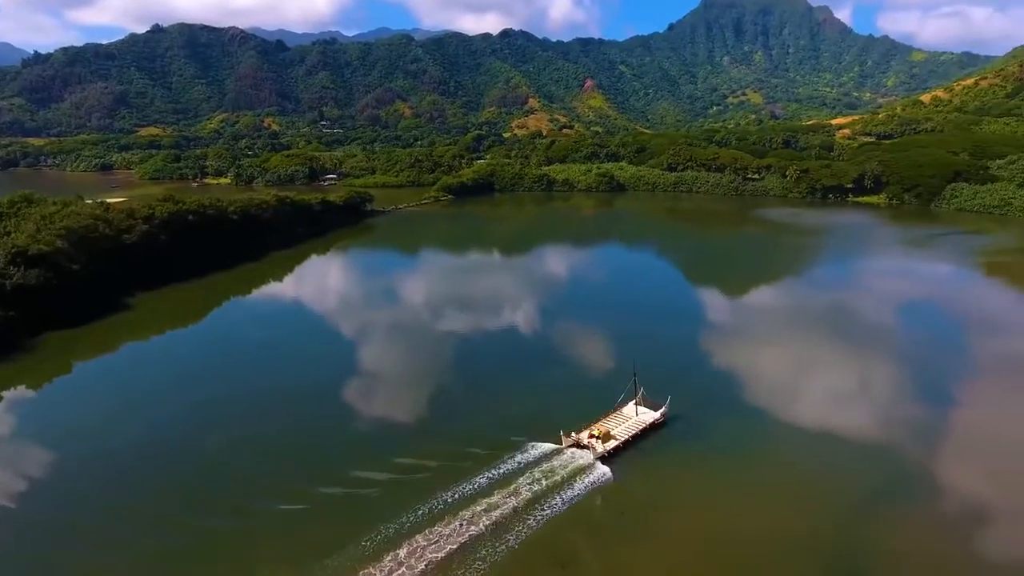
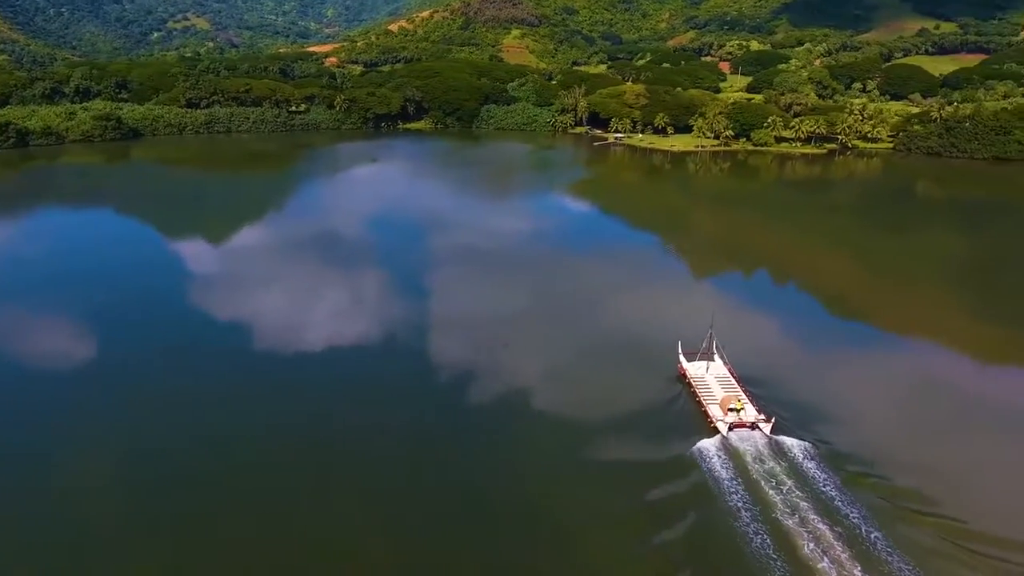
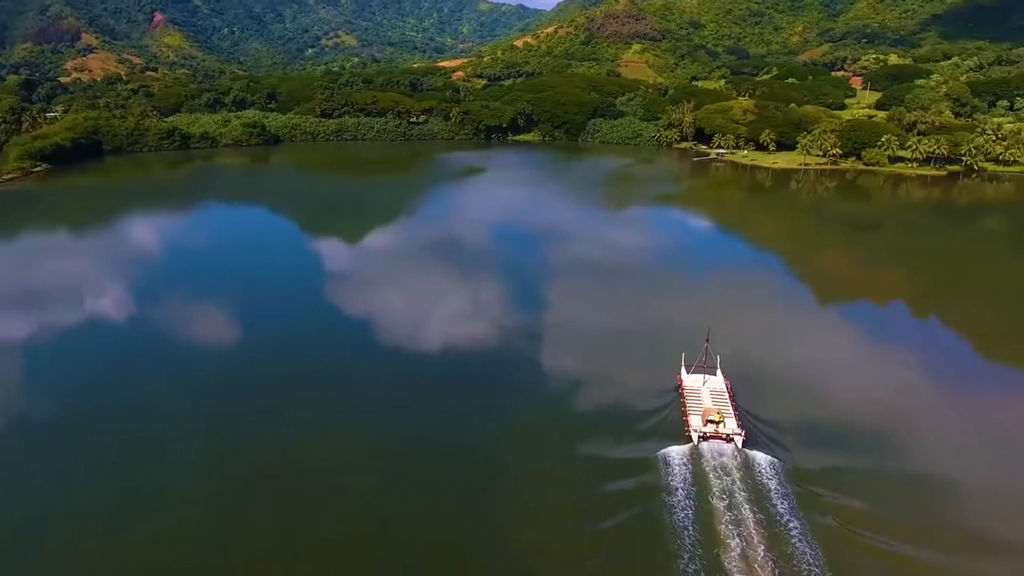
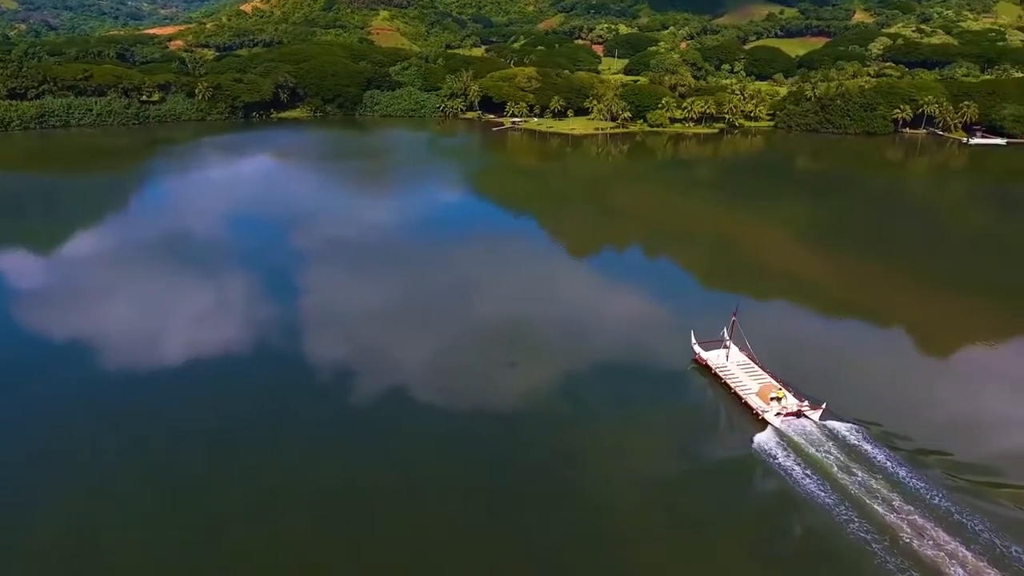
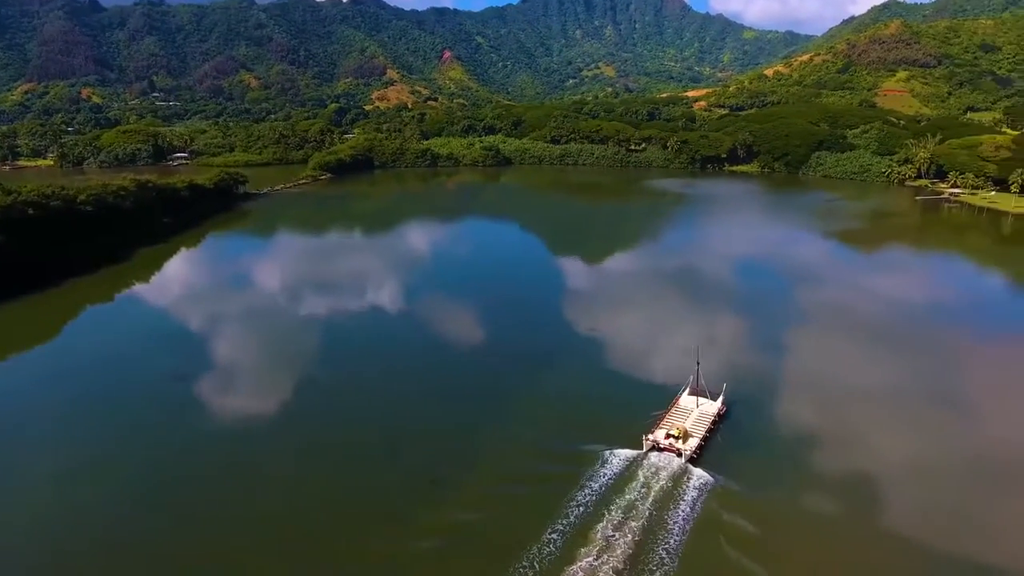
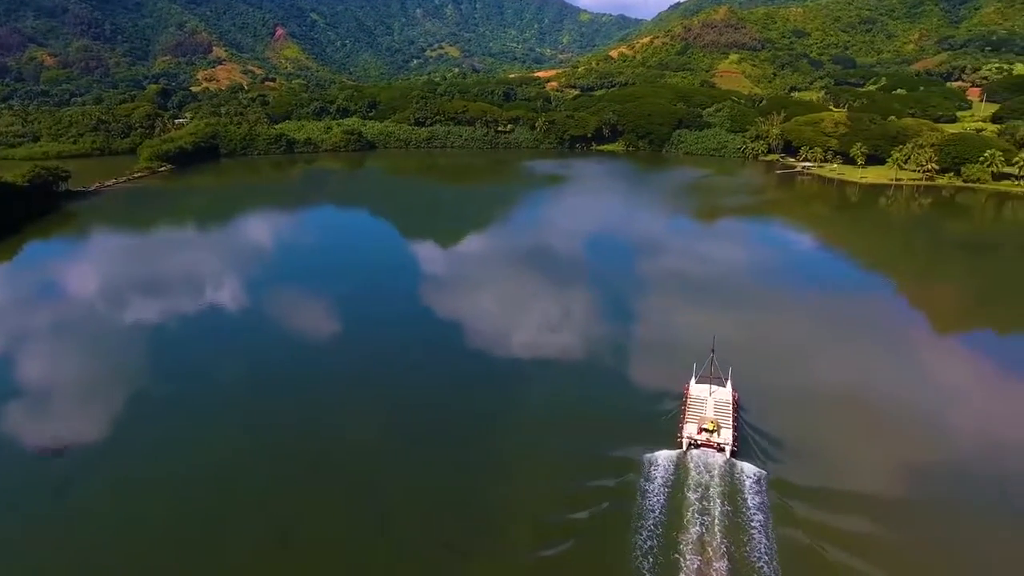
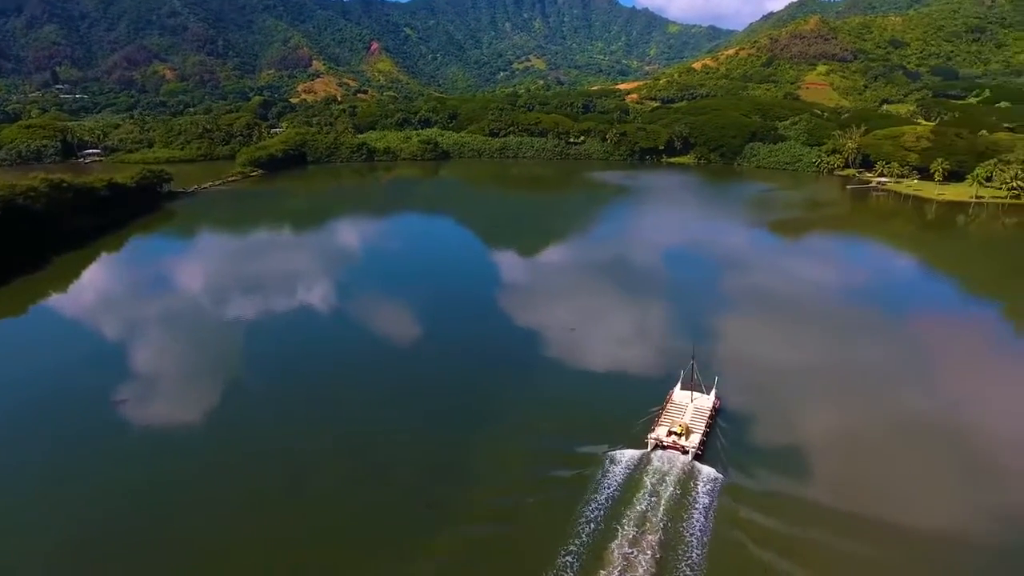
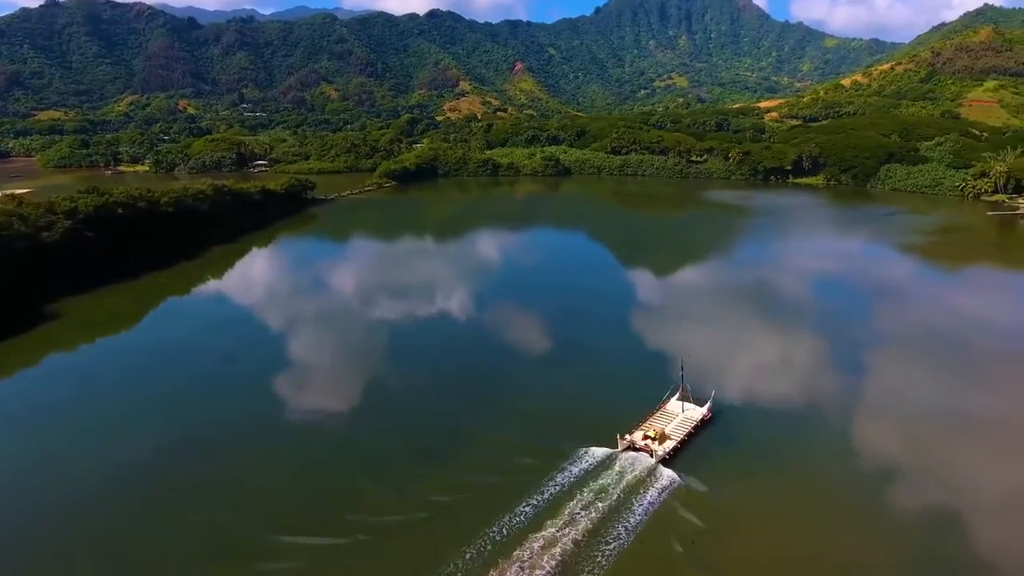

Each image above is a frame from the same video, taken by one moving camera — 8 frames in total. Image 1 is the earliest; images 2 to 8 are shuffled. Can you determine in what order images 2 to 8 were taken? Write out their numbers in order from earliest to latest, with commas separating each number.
8, 5, 7, 6, 3, 2, 4
